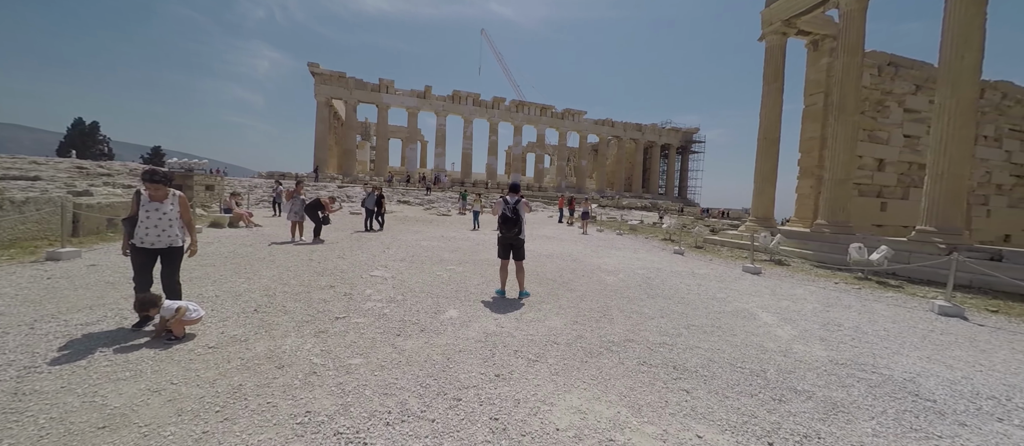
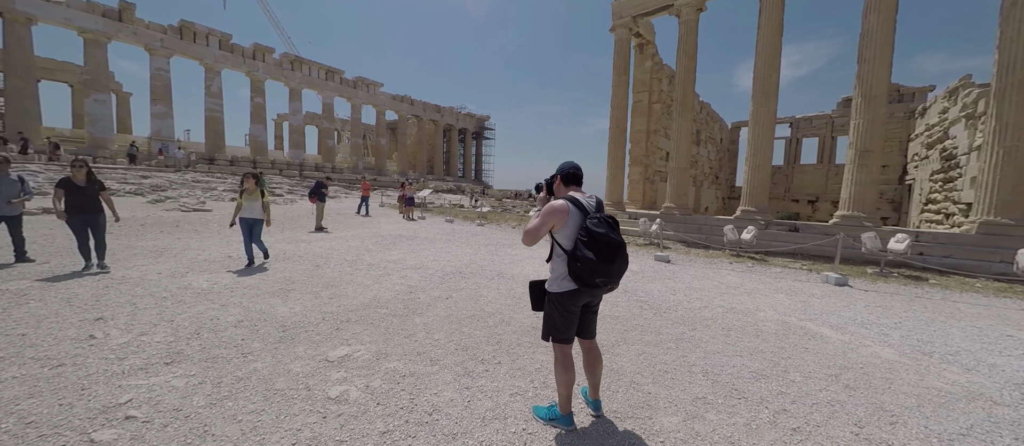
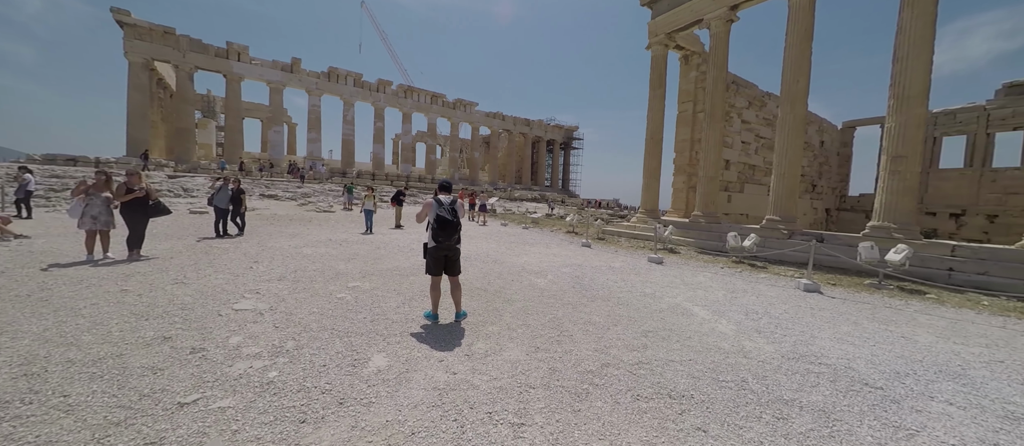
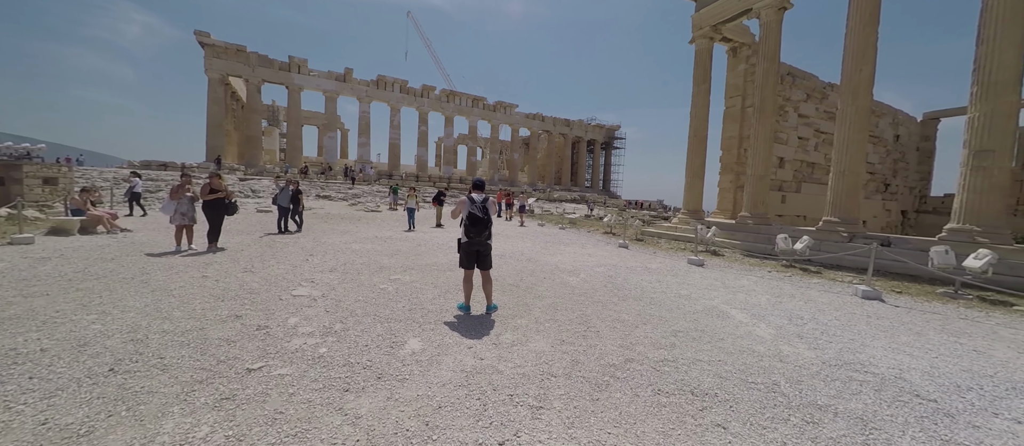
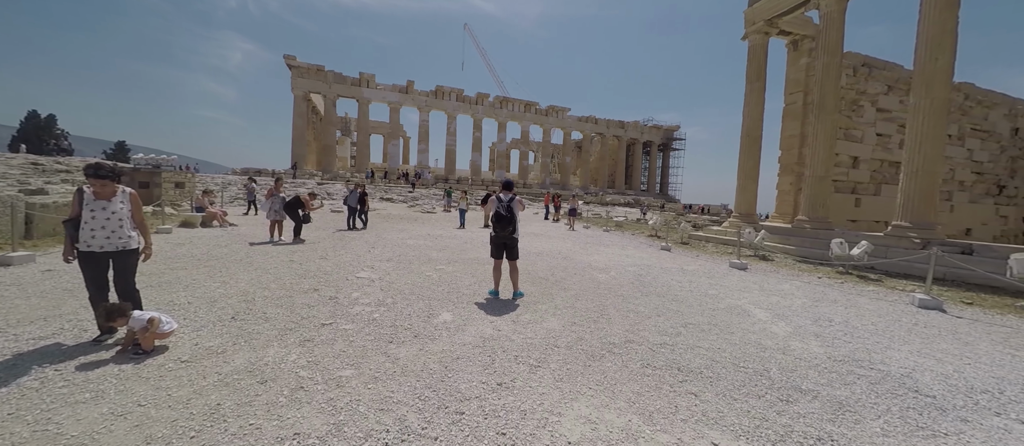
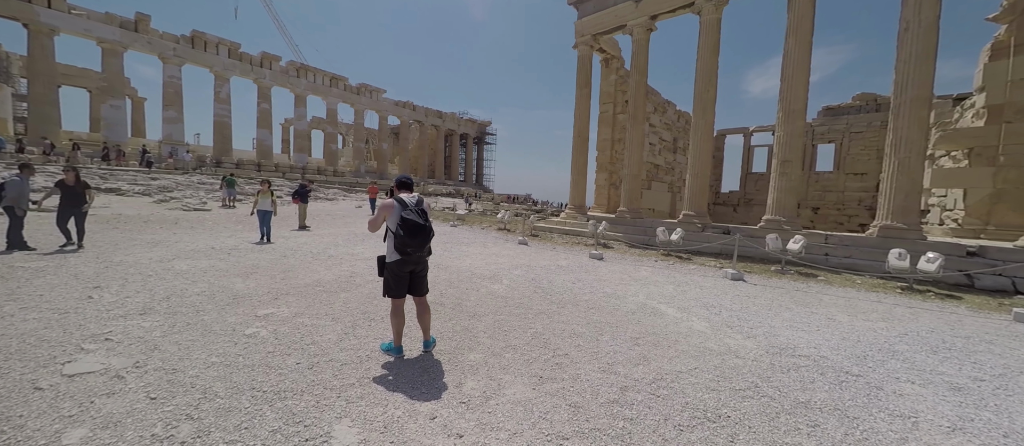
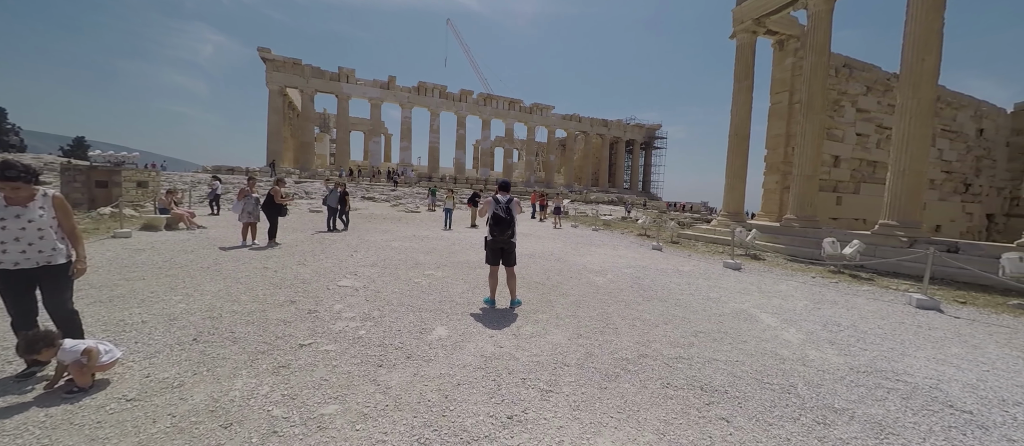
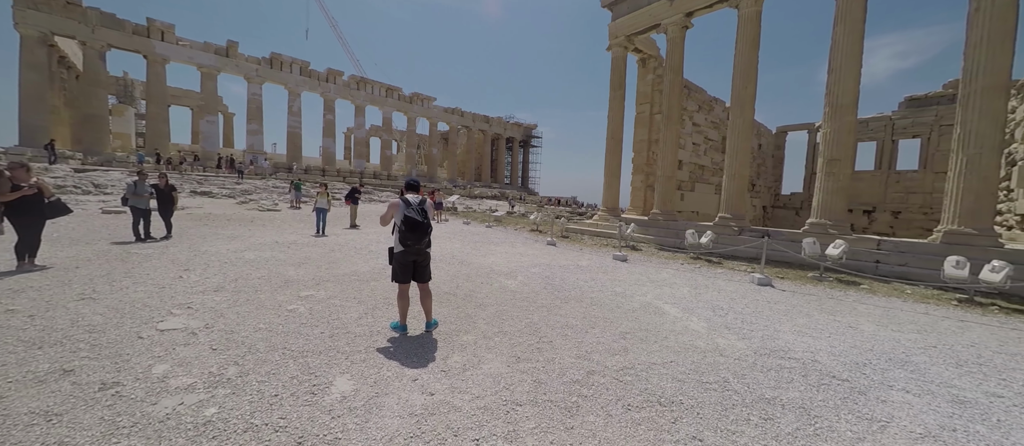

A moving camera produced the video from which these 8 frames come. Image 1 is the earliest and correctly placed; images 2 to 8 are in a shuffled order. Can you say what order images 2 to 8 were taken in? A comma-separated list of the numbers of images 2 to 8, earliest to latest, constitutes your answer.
5, 7, 4, 3, 8, 6, 2
